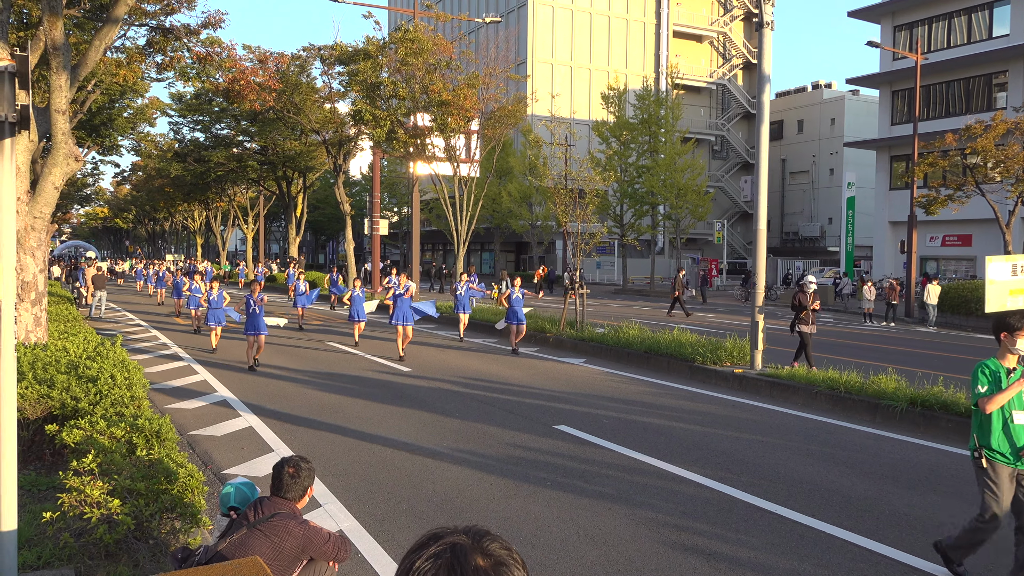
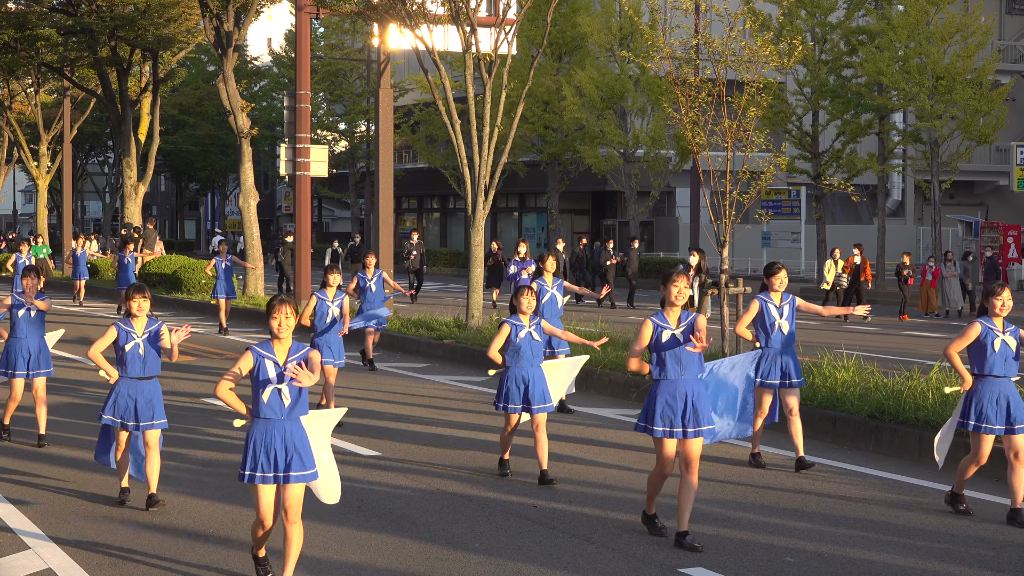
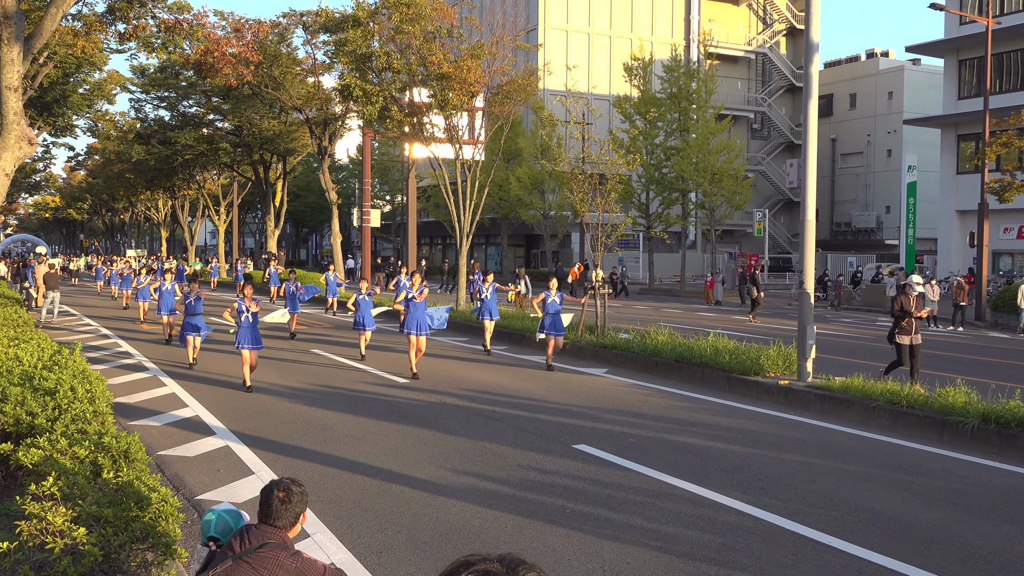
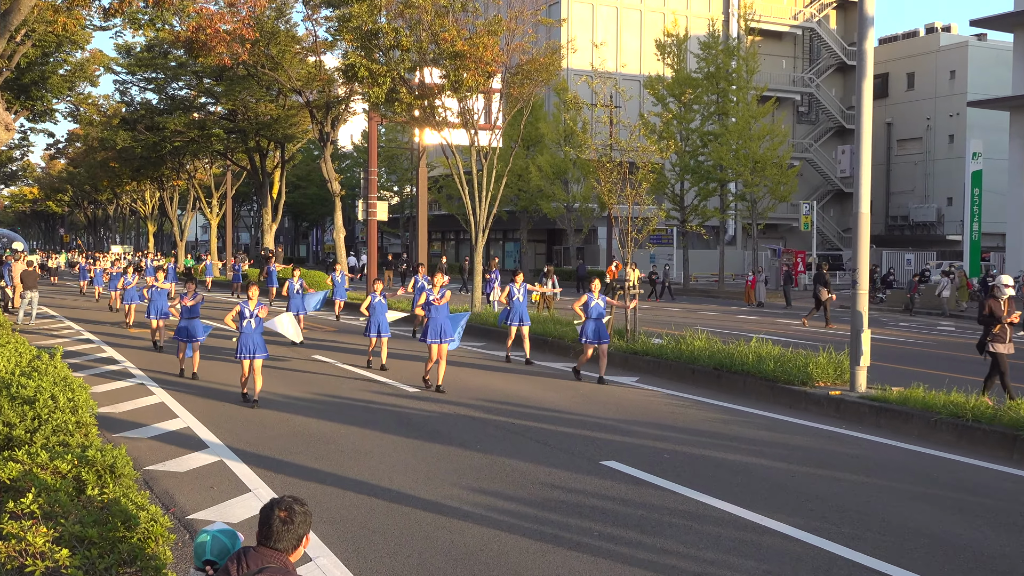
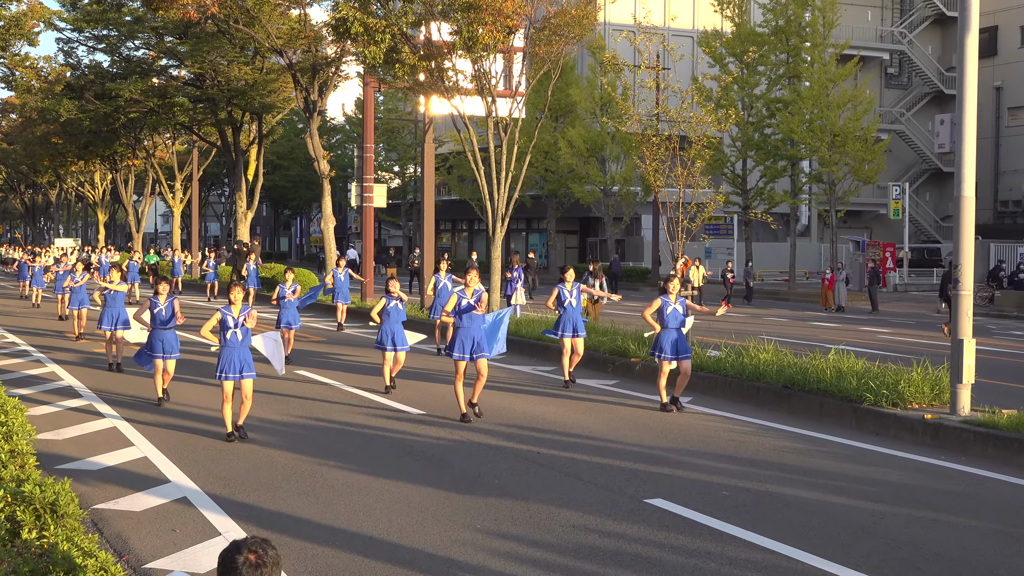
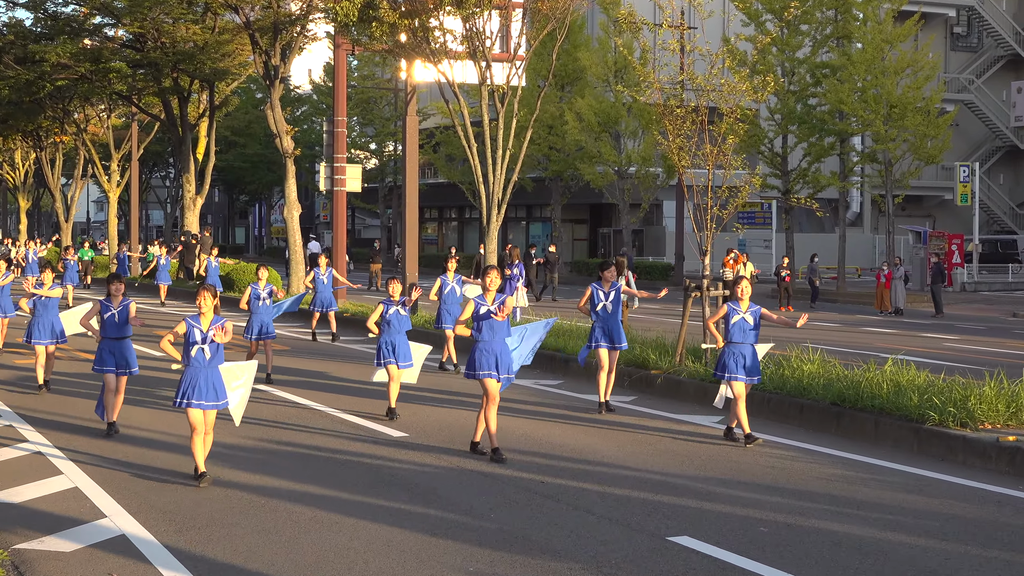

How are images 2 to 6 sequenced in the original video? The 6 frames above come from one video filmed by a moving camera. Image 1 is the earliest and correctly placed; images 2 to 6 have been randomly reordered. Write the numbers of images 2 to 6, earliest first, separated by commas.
3, 4, 5, 6, 2
